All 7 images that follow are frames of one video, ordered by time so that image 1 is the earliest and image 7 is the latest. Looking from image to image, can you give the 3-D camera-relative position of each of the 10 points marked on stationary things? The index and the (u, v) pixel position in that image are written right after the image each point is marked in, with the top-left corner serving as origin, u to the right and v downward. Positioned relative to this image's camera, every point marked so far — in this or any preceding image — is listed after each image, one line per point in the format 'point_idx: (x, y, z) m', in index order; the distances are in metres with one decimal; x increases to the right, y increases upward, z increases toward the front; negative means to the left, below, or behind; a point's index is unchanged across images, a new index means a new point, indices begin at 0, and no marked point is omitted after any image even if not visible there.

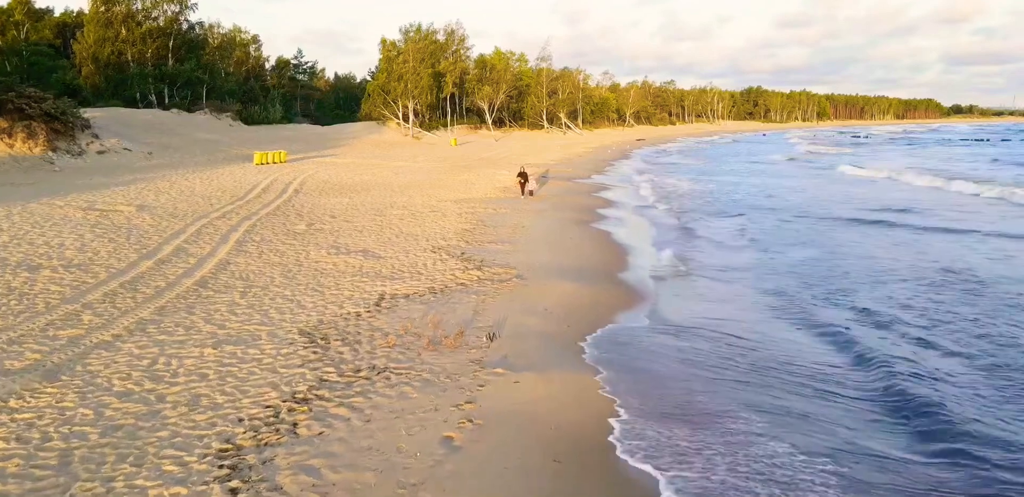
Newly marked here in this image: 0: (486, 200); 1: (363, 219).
0: (-0.9, +1.4, +18.9) m
1: (-3.6, +0.7, +15.5) m
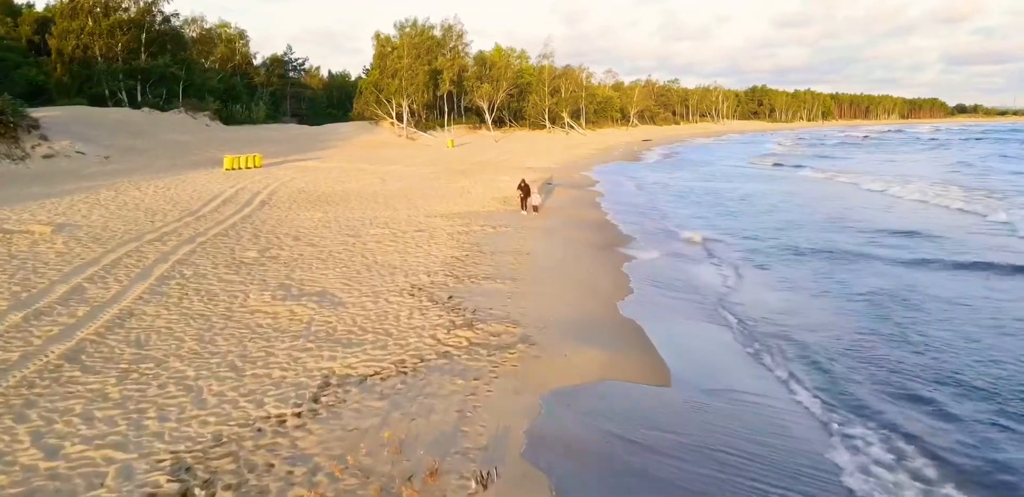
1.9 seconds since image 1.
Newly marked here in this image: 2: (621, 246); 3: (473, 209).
0: (-0.9, +0.8, +16.1) m
1: (-3.6, +0.1, +12.6) m
2: (+2.2, 0.0, +13.4) m
3: (-1.2, +1.0, +17.1) m
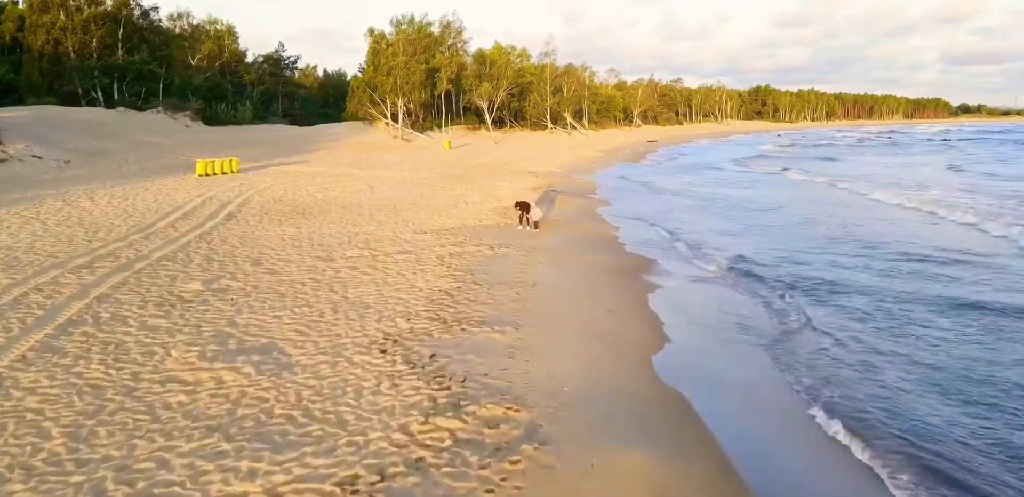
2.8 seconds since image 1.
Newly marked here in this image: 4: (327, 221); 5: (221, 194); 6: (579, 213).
0: (-0.8, +0.4, +13.9) m
1: (-3.5, -0.4, +10.5) m
2: (+2.3, -0.4, +11.3) m
3: (-1.2, +0.5, +14.9) m
4: (-4.5, +0.7, +15.6) m
5: (-8.3, +1.5, +18.4) m
6: (+1.7, +0.9, +16.9) m
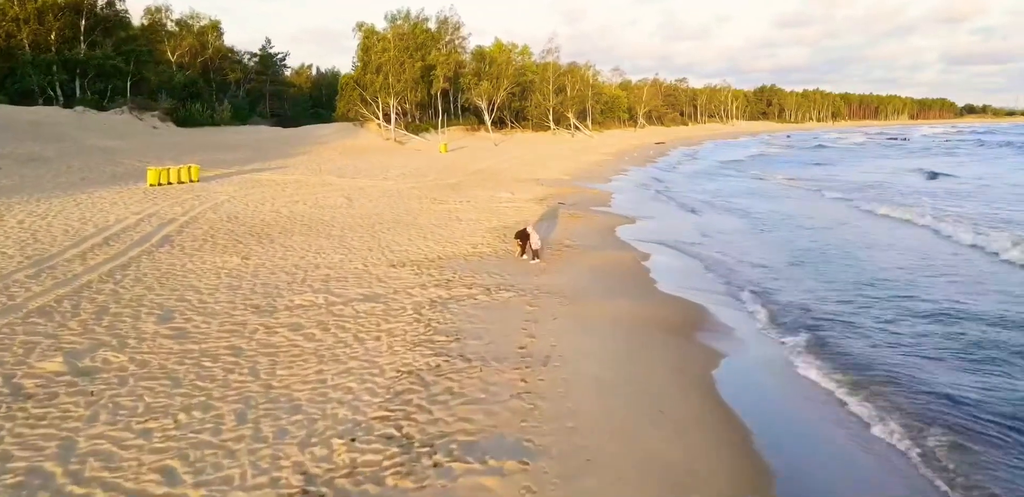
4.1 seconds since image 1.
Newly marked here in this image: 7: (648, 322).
0: (-0.8, -0.3, +11.0) m
1: (-3.5, -1.0, +7.5) m
2: (+2.3, -1.0, +8.3) m
3: (-1.1, -0.1, +12.0) m
4: (-4.5, +0.1, +12.6) m
5: (-8.3, +0.9, +15.4) m
6: (+1.8, +0.3, +13.9) m
7: (+1.8, -1.0, +8.5) m
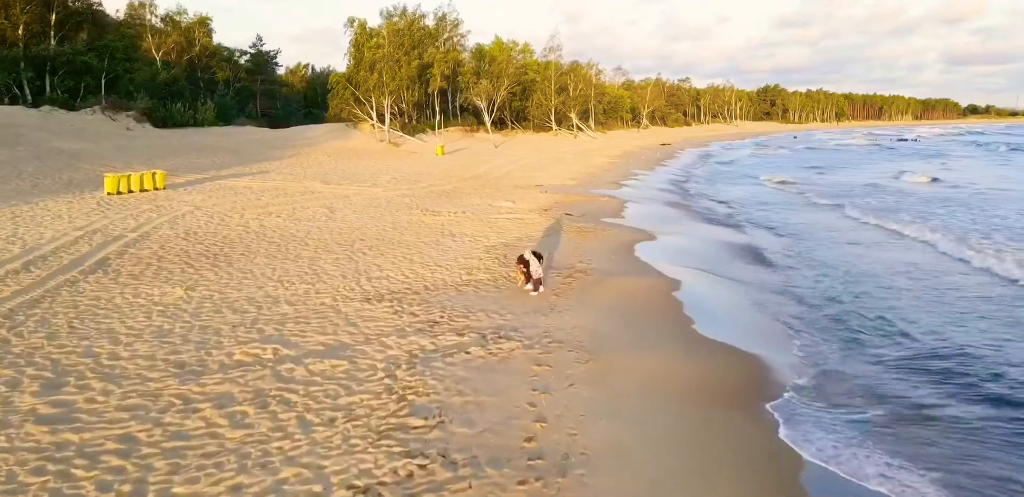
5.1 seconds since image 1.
0: (-0.8, -0.7, +9.0) m
1: (-3.5, -1.4, +5.5) m
2: (+2.3, -1.4, +6.3) m
3: (-1.1, -0.5, +9.9) m
4: (-4.5, -0.4, +10.6) m
5: (-8.2, +0.5, +13.4) m
6: (+1.8, -0.1, +11.9) m
7: (+1.8, -1.4, +6.4) m
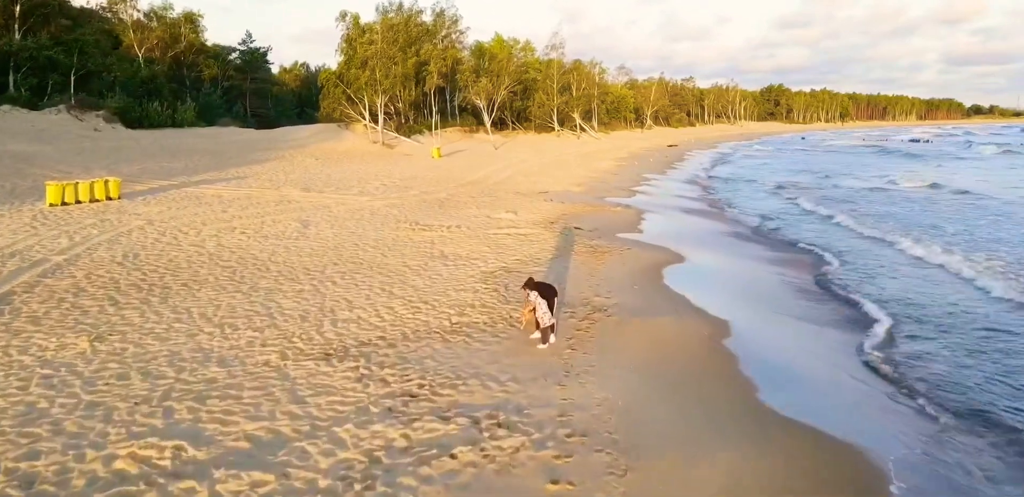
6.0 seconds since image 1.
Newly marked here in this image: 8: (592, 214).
0: (-0.7, -1.1, +6.8) m
1: (-3.4, -1.8, +3.4) m
2: (+2.4, -1.9, +4.1) m
3: (-1.1, -0.9, +7.8) m
4: (-4.4, -0.8, +8.4) m
5: (-8.2, +0.1, +11.3) m
6: (+1.9, -0.6, +9.8) m
7: (+1.9, -1.8, +4.3) m
8: (+2.1, +0.9, +16.7) m
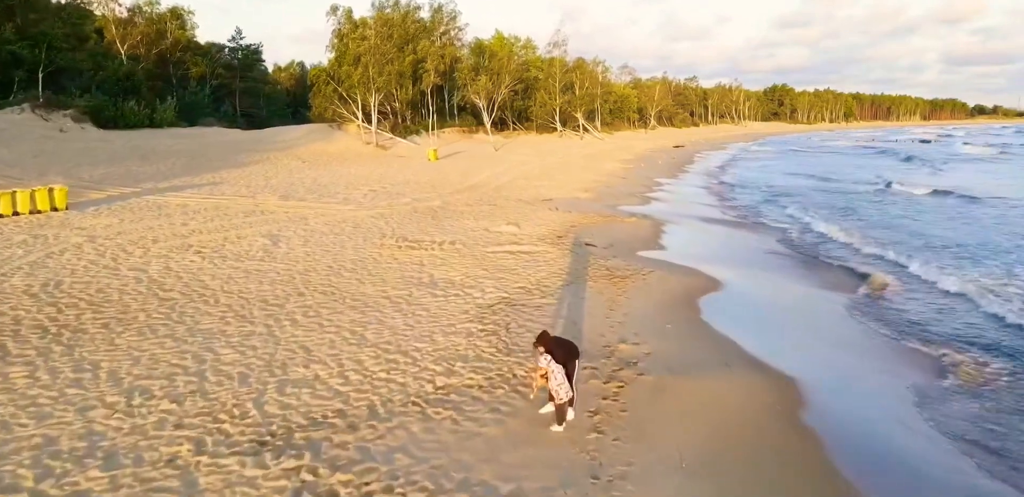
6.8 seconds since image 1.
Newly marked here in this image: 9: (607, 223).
0: (-0.7, -1.5, +4.9) m
1: (-3.4, -2.2, +1.5) m
2: (+2.4, -2.2, +2.2) m
3: (-1.0, -1.3, +5.9) m
4: (-4.4, -1.2, +6.5) m
5: (-8.2, -0.3, +9.4) m
6: (+1.9, -0.9, +7.8) m
7: (+1.9, -2.2, +2.4) m
8: (+2.2, +0.5, +14.8) m
9: (+2.3, +0.7, +15.4) m
